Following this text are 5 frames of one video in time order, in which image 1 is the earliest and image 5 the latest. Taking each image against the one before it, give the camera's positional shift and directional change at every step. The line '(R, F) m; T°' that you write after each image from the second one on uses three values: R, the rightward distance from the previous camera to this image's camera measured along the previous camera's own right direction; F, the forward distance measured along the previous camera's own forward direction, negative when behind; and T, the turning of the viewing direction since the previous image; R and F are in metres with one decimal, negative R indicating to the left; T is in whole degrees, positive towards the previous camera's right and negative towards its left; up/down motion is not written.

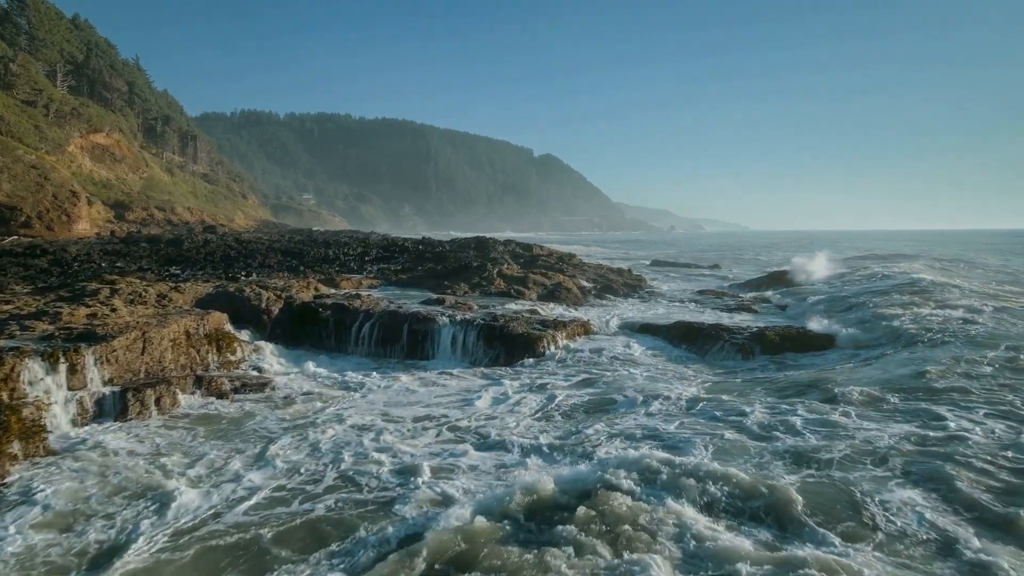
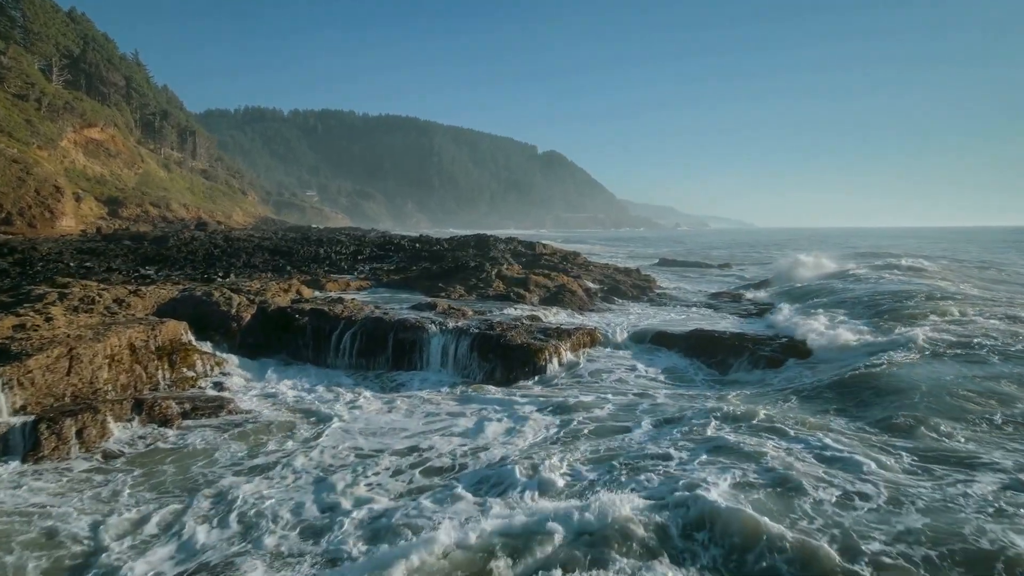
(+0.1, +1.5) m; 0°
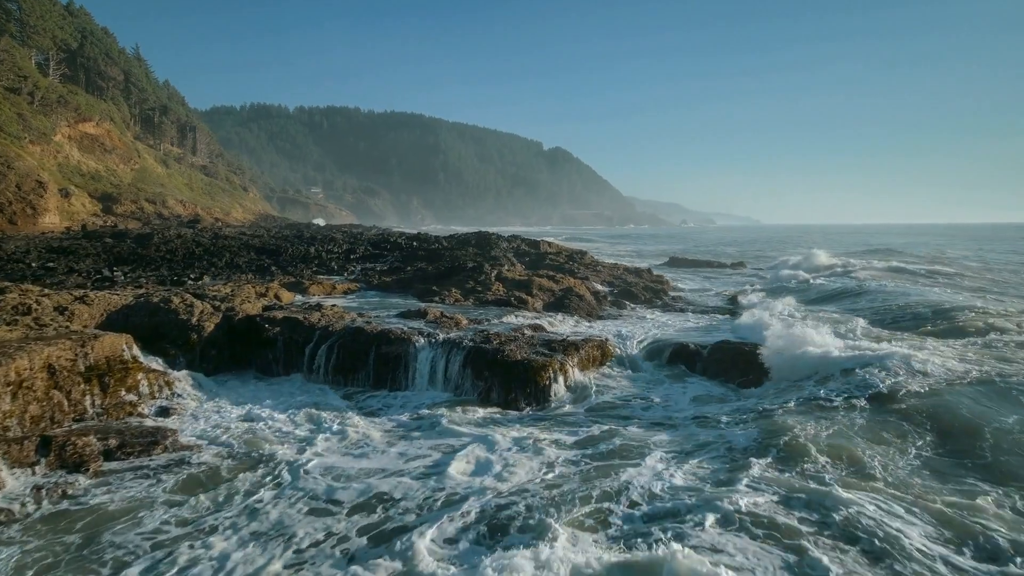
(+0.1, +1.6) m; -1°
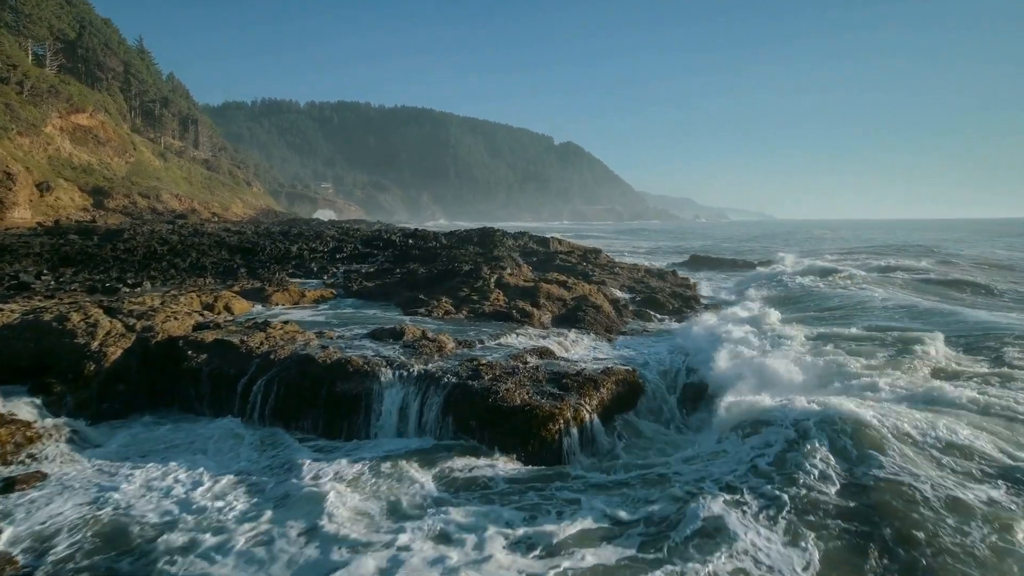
(+0.2, +2.8) m; -1°
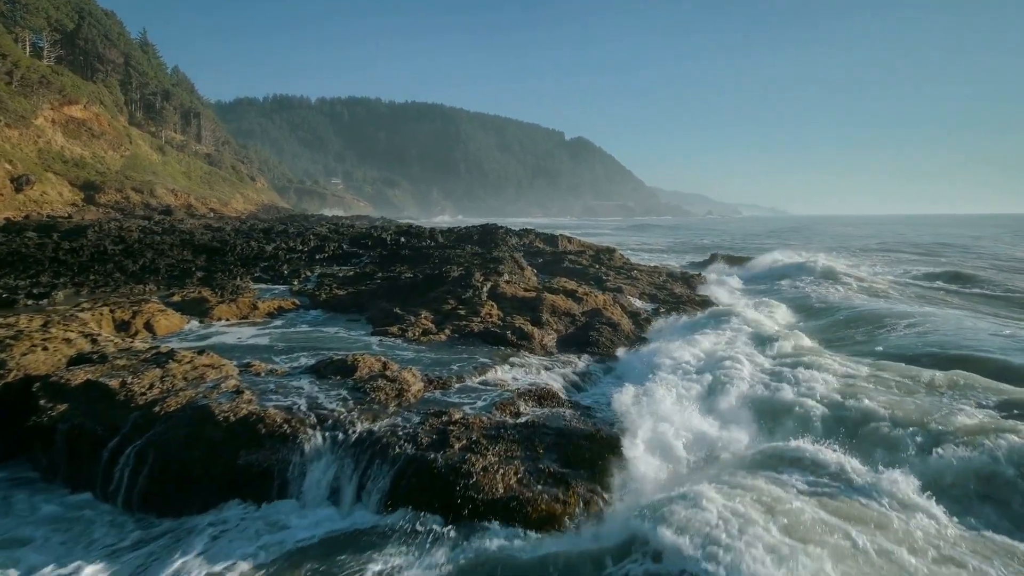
(+0.3, +2.6) m; -1°
